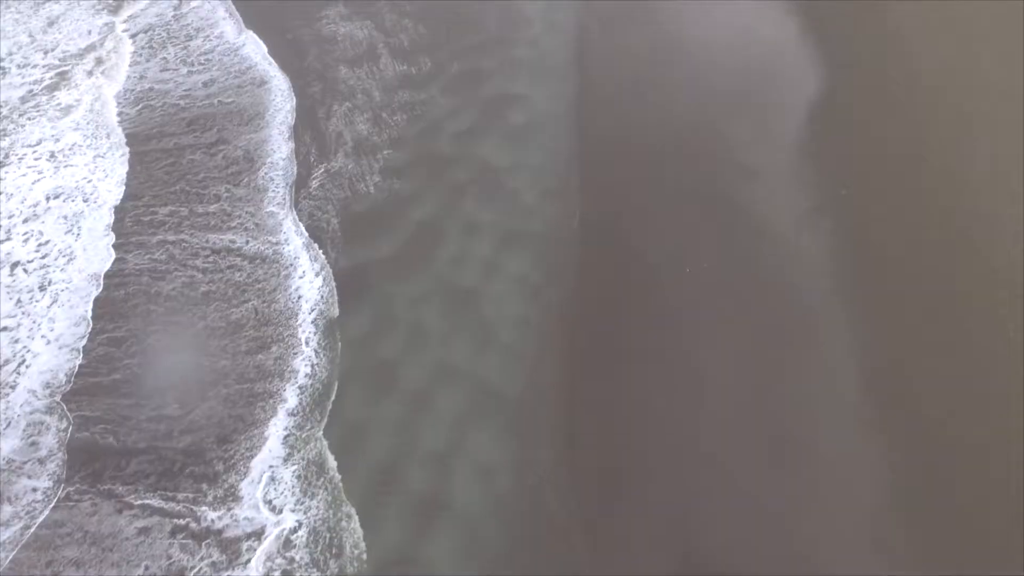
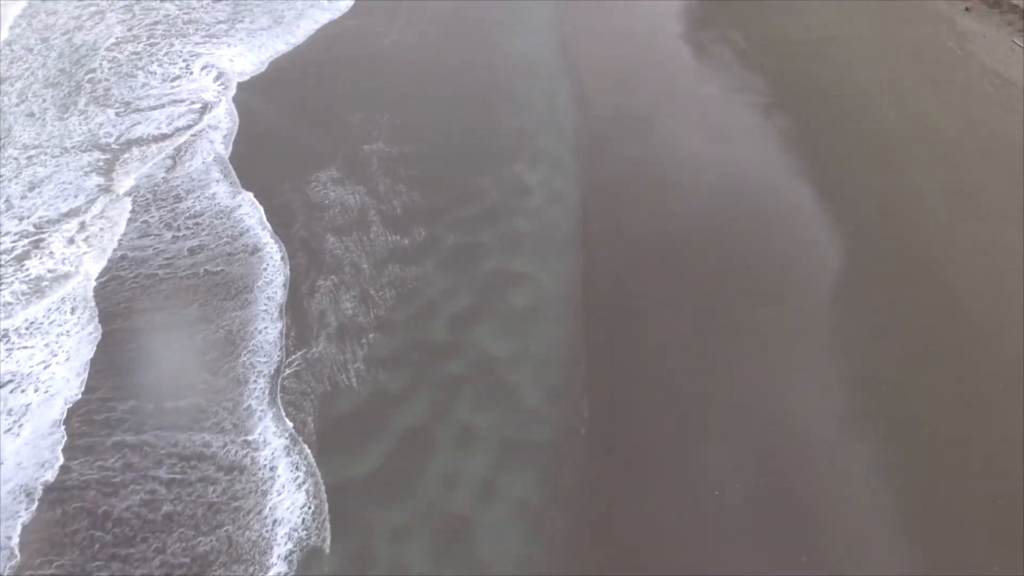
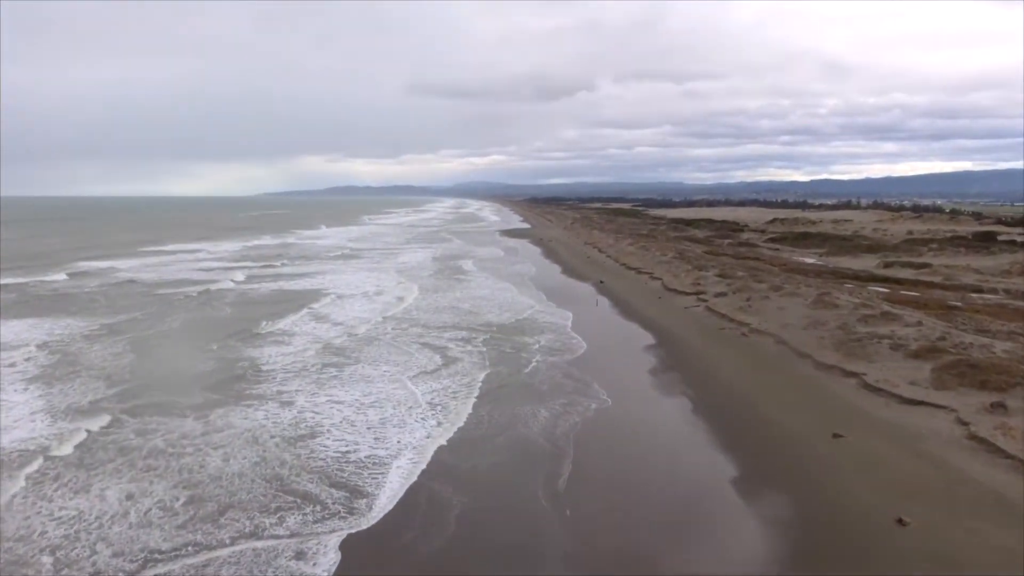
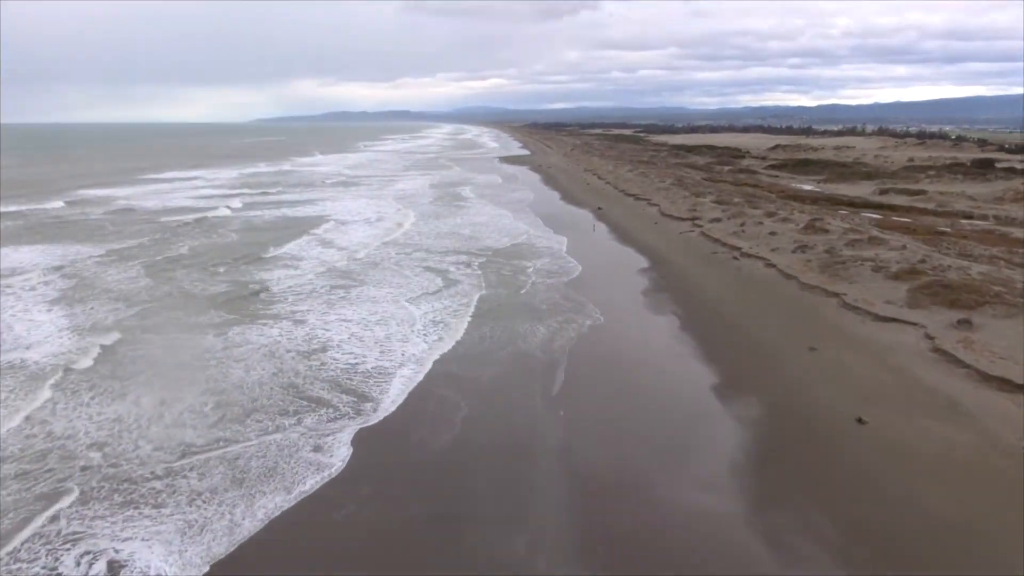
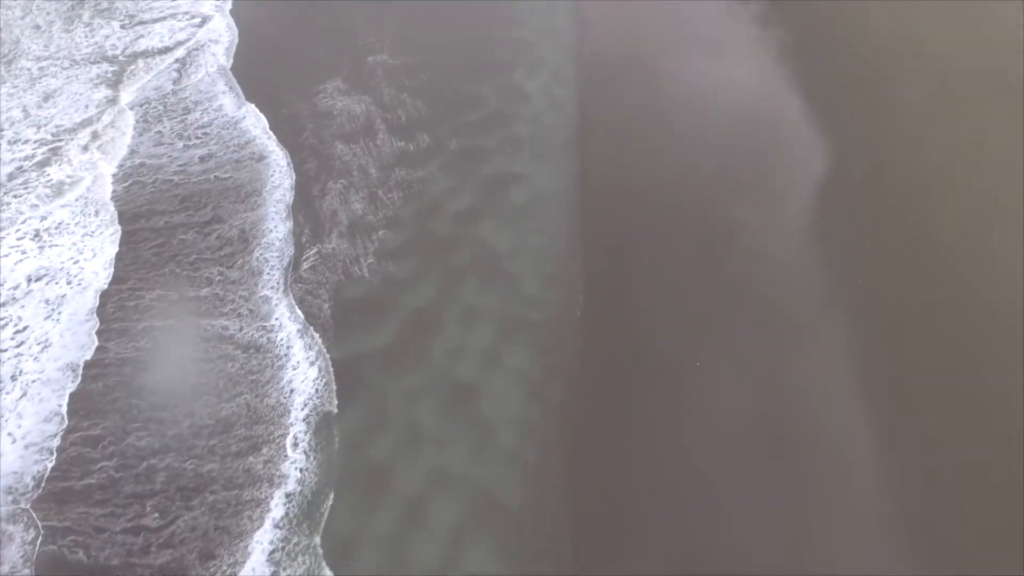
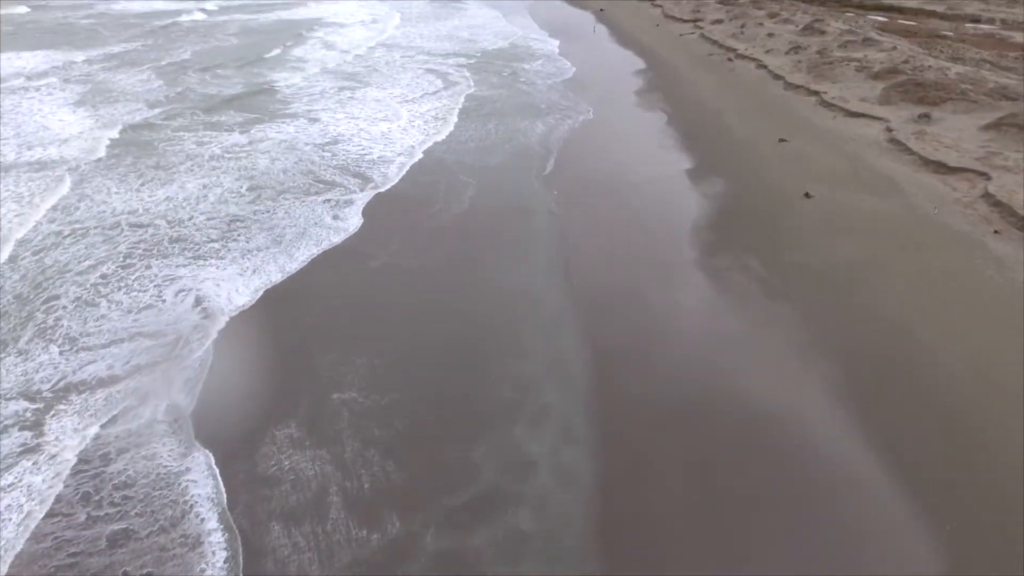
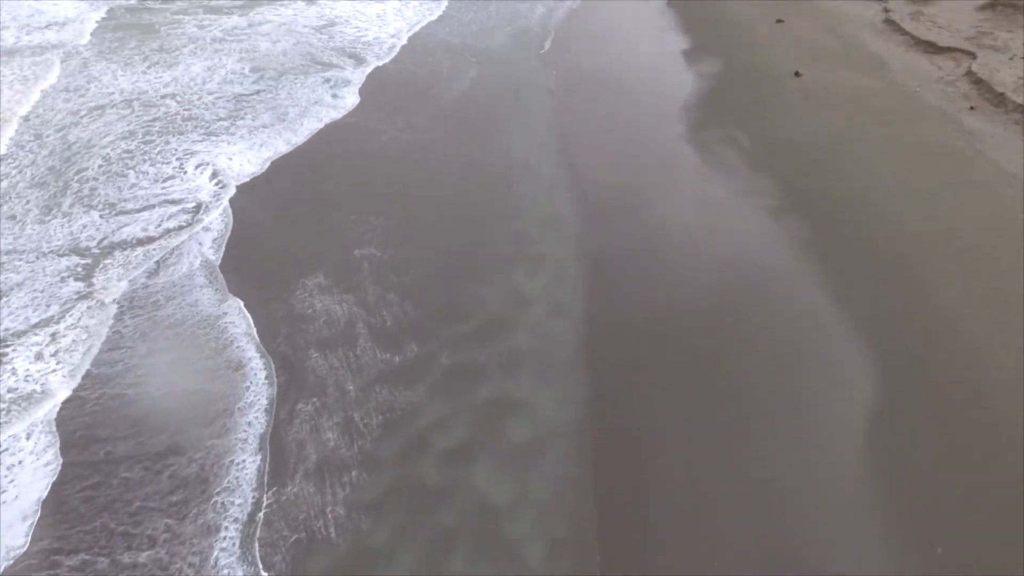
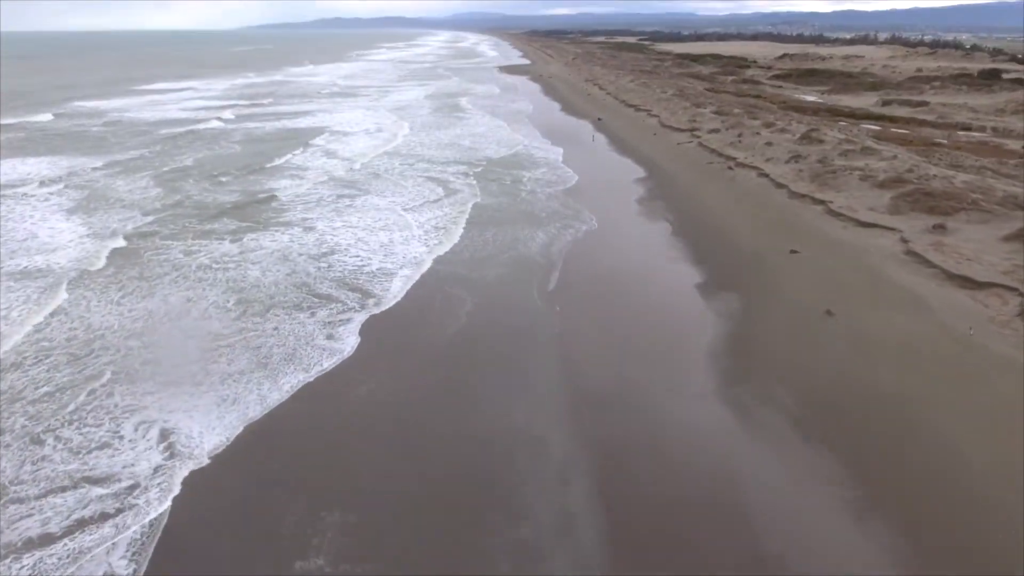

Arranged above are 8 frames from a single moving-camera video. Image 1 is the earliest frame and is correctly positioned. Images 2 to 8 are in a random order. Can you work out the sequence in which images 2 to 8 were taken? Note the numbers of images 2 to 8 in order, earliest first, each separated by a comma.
5, 2, 7, 6, 8, 4, 3
